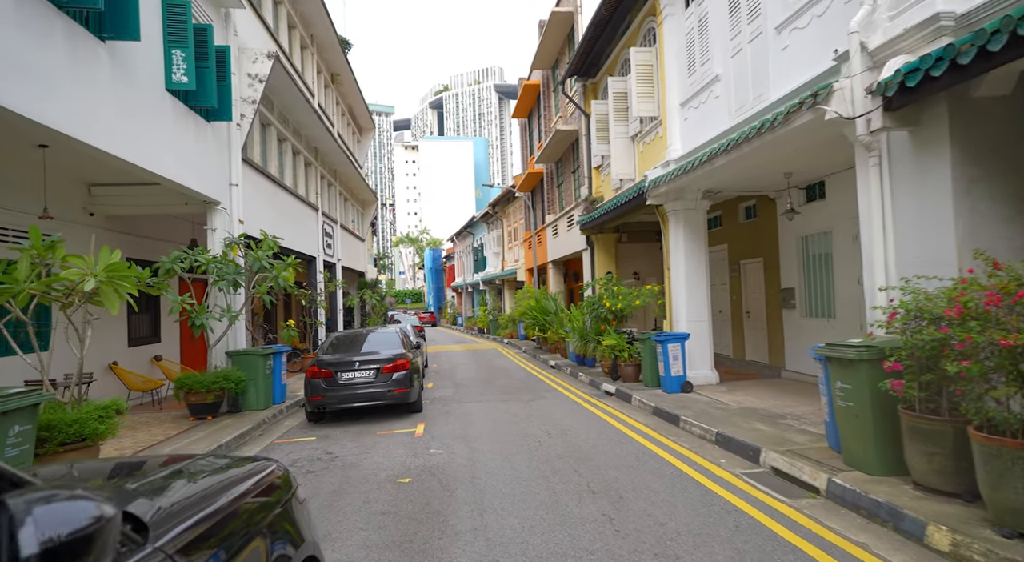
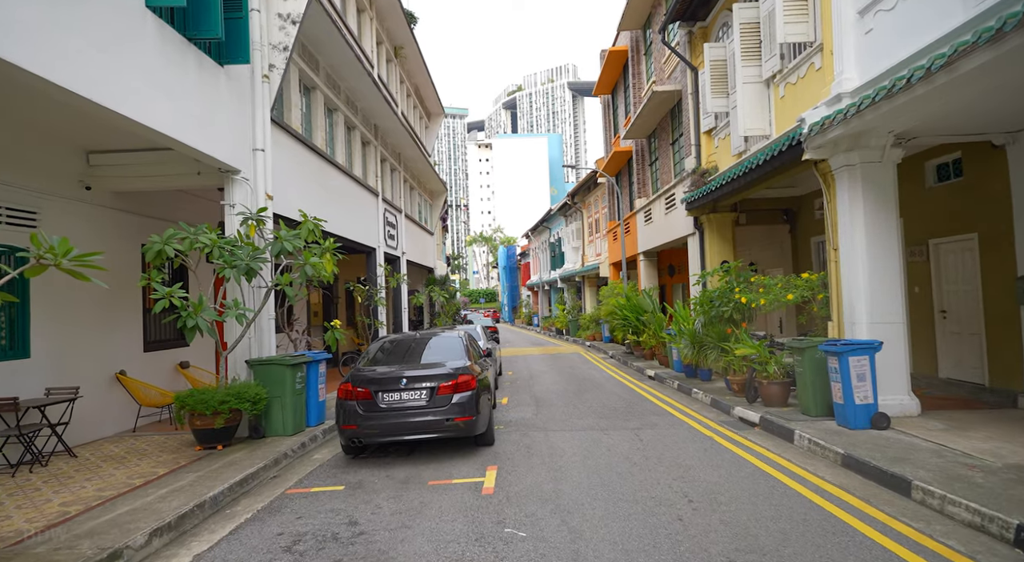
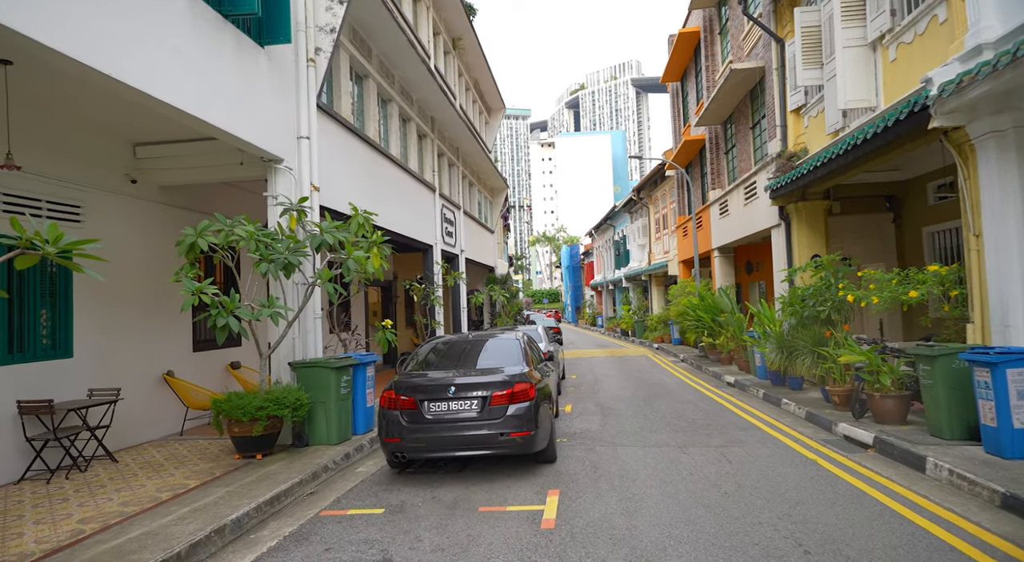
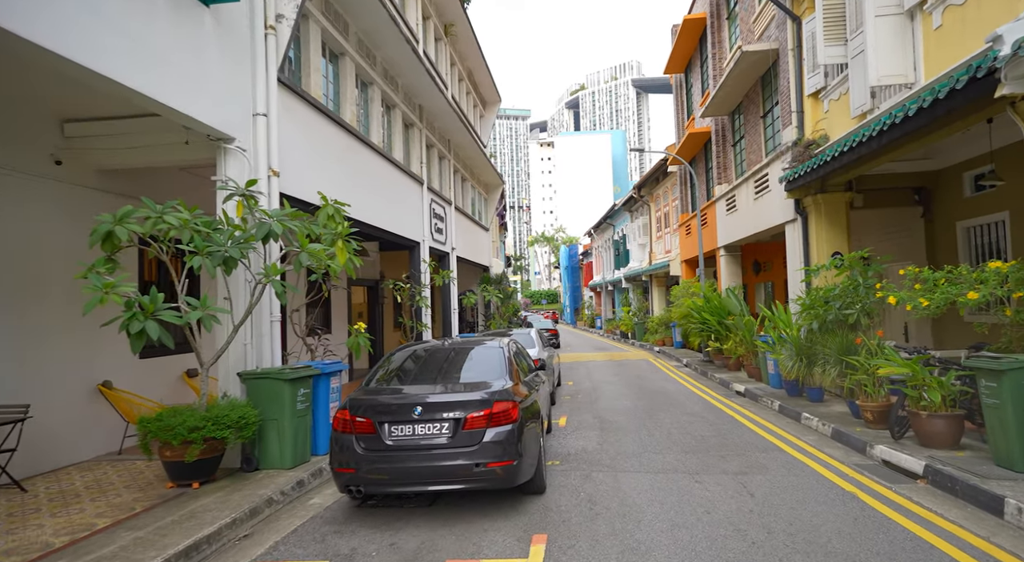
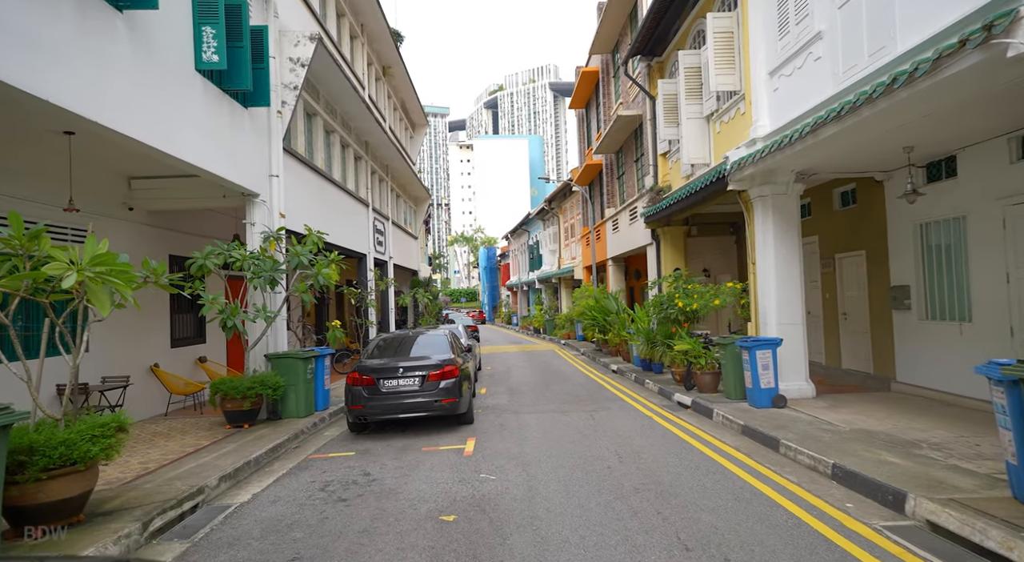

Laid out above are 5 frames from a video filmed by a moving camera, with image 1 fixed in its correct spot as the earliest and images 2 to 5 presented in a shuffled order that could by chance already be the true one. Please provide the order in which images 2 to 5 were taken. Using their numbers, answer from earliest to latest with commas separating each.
5, 2, 3, 4
